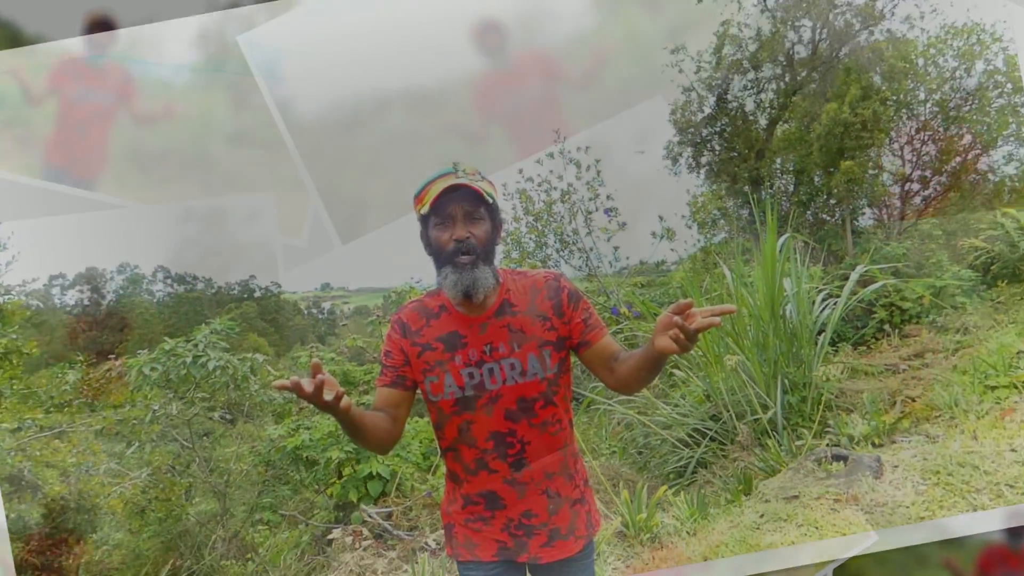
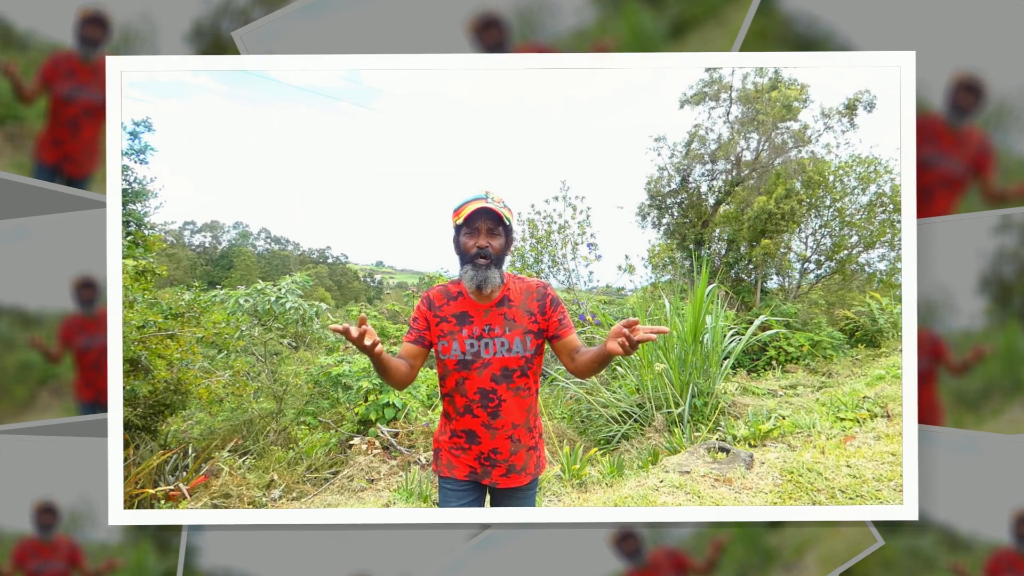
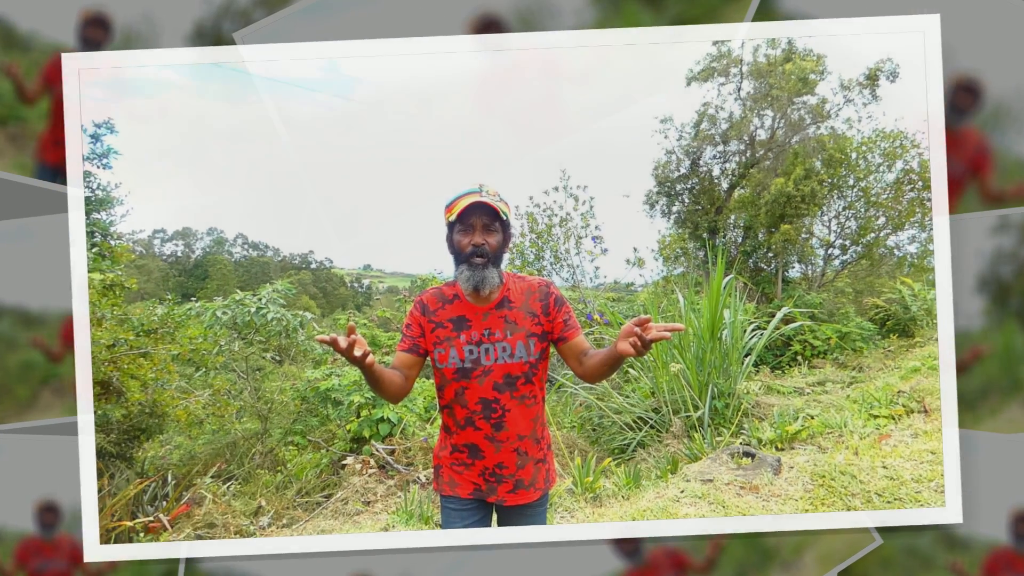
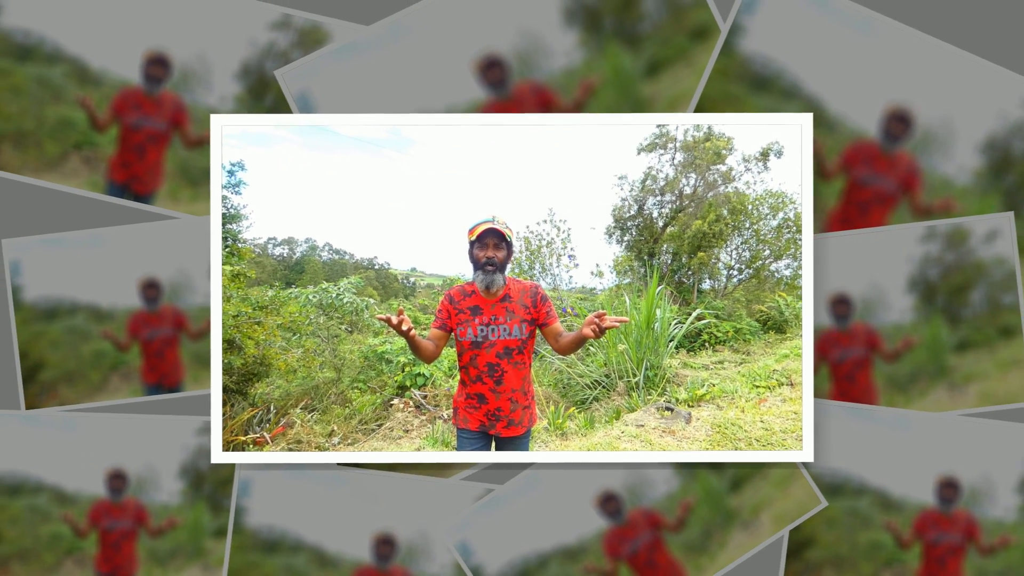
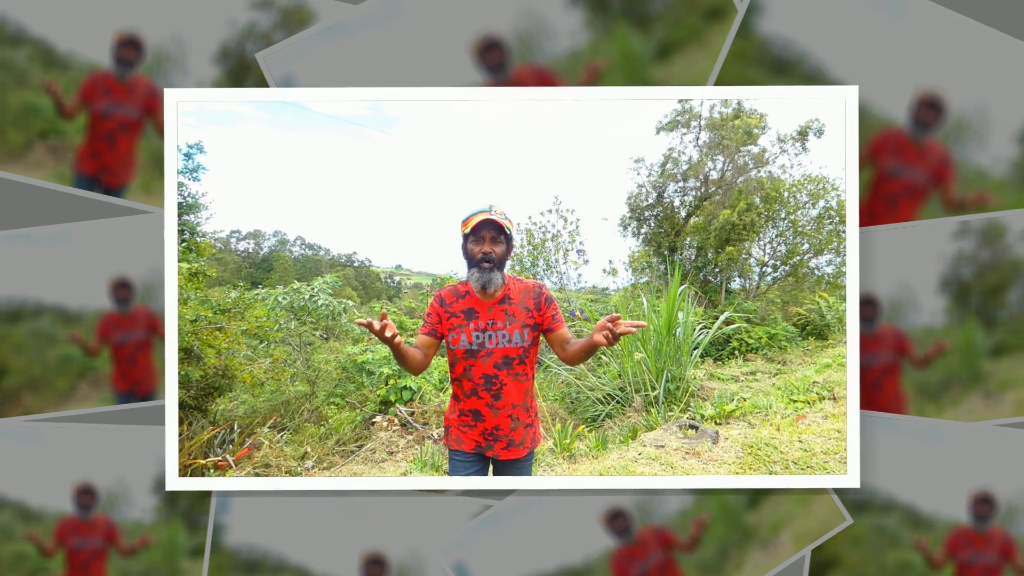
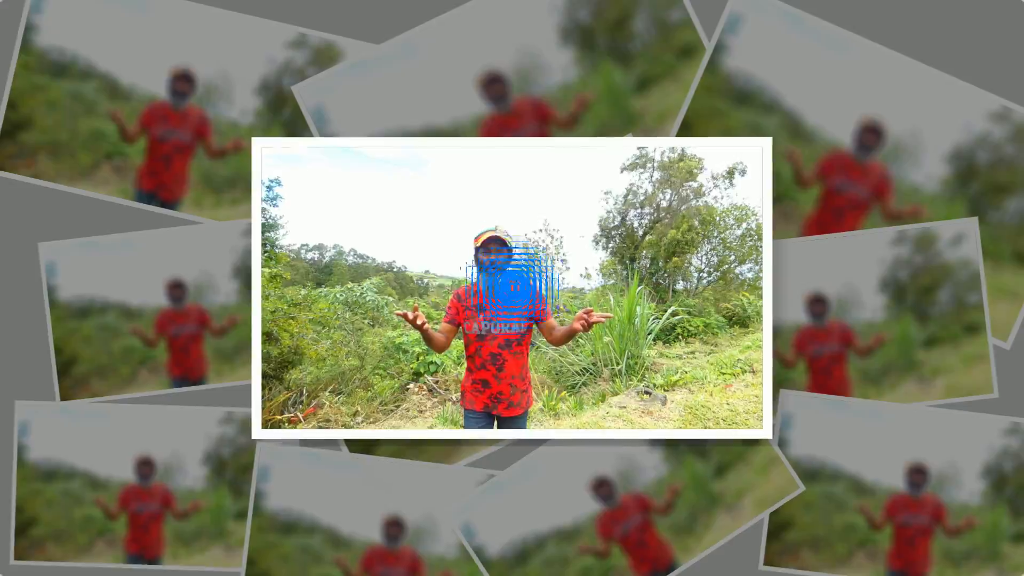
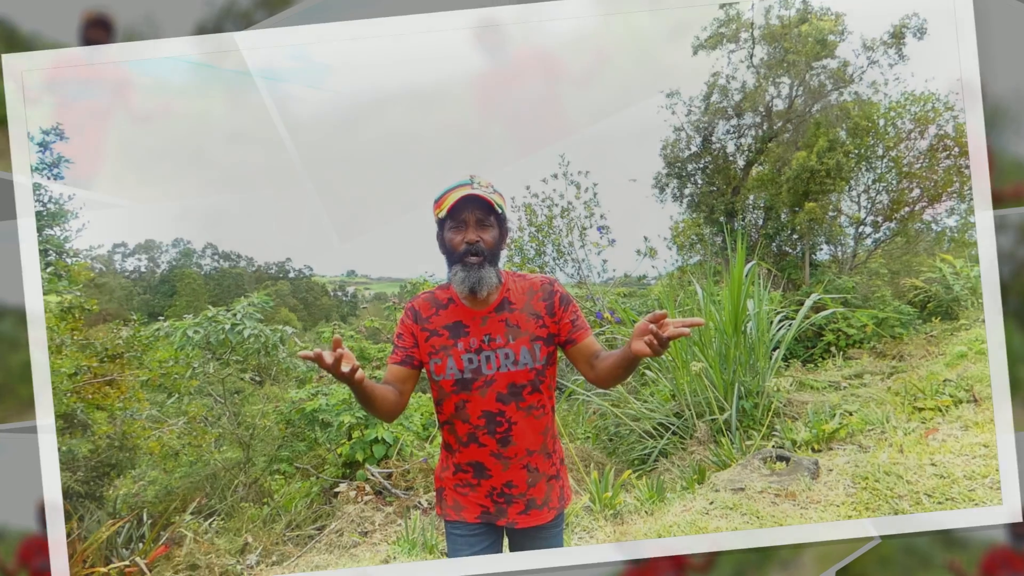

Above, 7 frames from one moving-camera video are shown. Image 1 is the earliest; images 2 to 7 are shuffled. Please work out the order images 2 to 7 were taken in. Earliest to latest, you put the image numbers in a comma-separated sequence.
7, 3, 2, 5, 4, 6
